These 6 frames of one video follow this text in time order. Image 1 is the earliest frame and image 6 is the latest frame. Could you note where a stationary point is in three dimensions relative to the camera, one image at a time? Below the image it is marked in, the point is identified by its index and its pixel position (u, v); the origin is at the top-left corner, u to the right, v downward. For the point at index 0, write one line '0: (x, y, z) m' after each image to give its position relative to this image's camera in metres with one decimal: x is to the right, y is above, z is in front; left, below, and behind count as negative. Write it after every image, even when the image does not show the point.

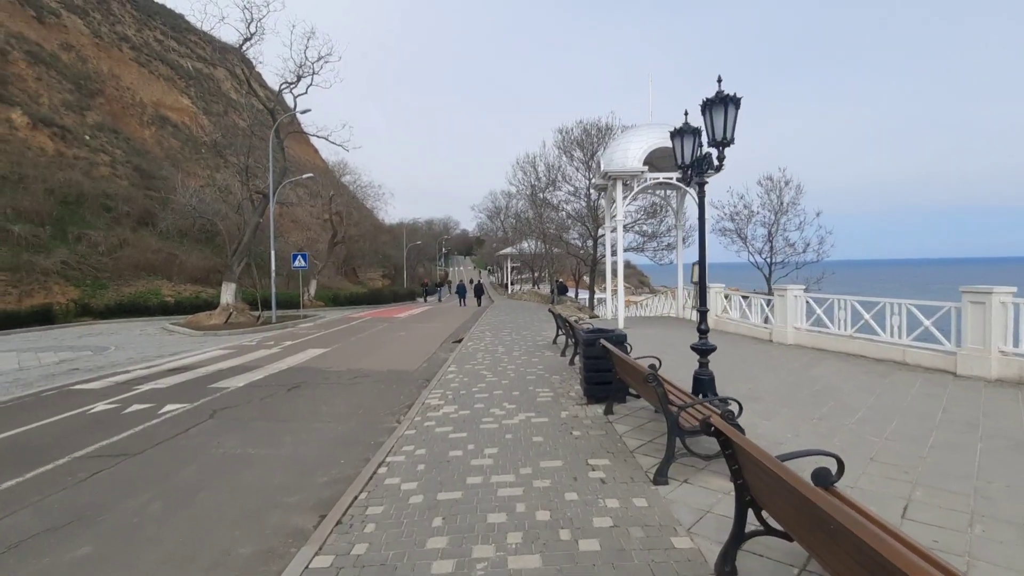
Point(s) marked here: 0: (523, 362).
0: (+0.2, -1.5, +10.8) m
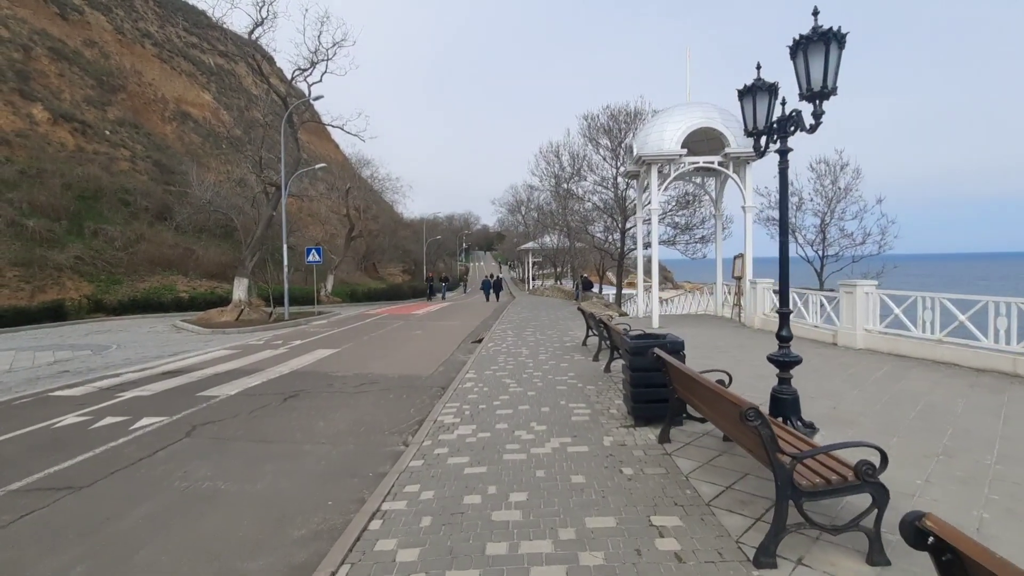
0: (+0.7, -1.4, +9.6) m
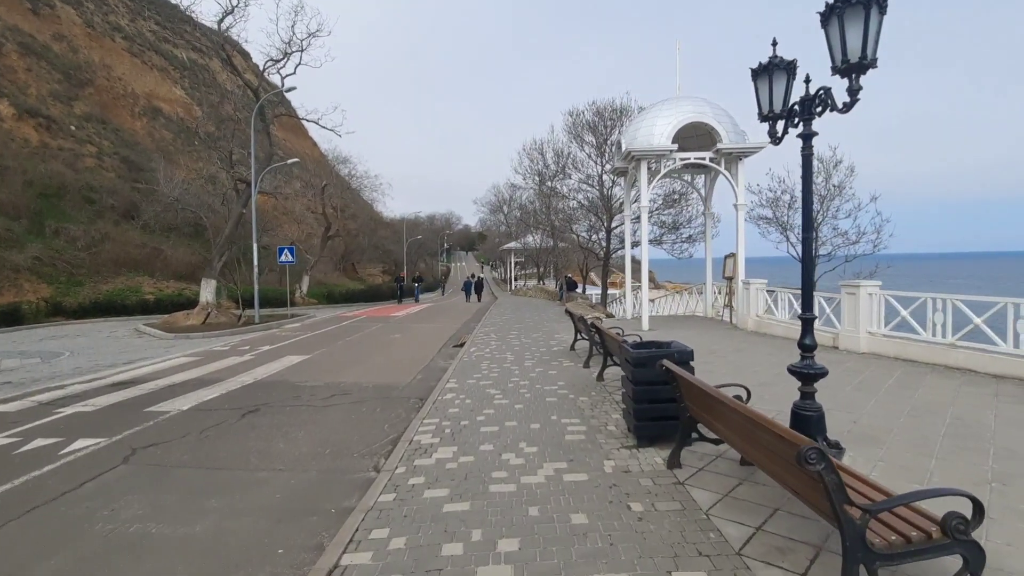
0: (+0.4, -1.5, +8.9) m
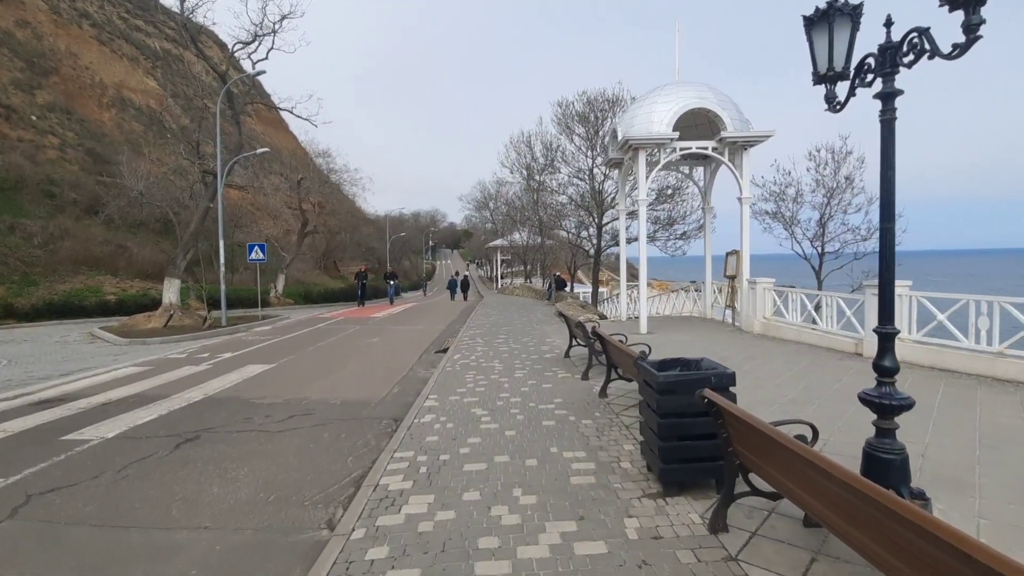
0: (+0.3, -1.5, +7.8) m
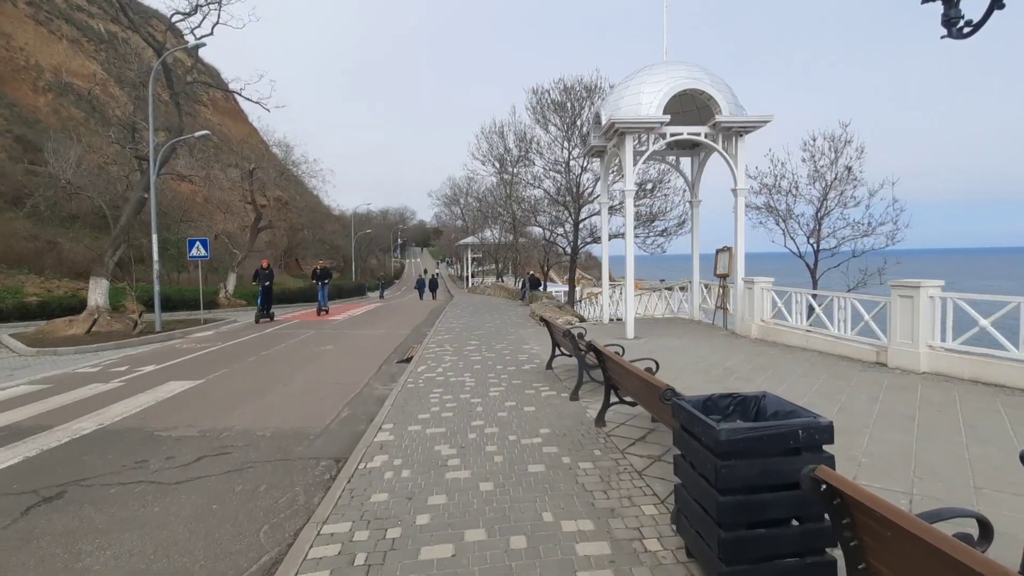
0: (0.0, -1.5, +6.4) m
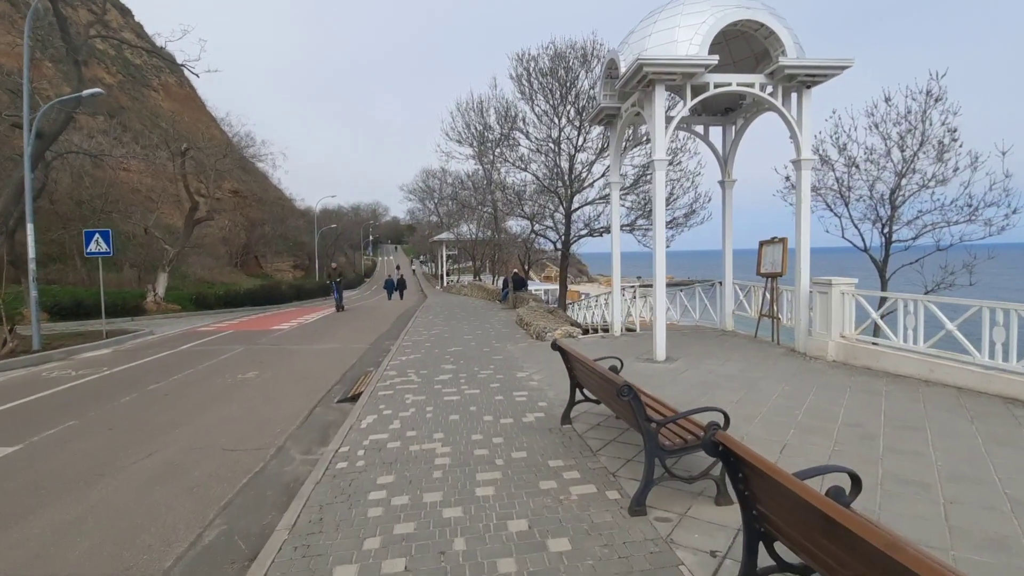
0: (0.0, -1.6, +3.2) m
